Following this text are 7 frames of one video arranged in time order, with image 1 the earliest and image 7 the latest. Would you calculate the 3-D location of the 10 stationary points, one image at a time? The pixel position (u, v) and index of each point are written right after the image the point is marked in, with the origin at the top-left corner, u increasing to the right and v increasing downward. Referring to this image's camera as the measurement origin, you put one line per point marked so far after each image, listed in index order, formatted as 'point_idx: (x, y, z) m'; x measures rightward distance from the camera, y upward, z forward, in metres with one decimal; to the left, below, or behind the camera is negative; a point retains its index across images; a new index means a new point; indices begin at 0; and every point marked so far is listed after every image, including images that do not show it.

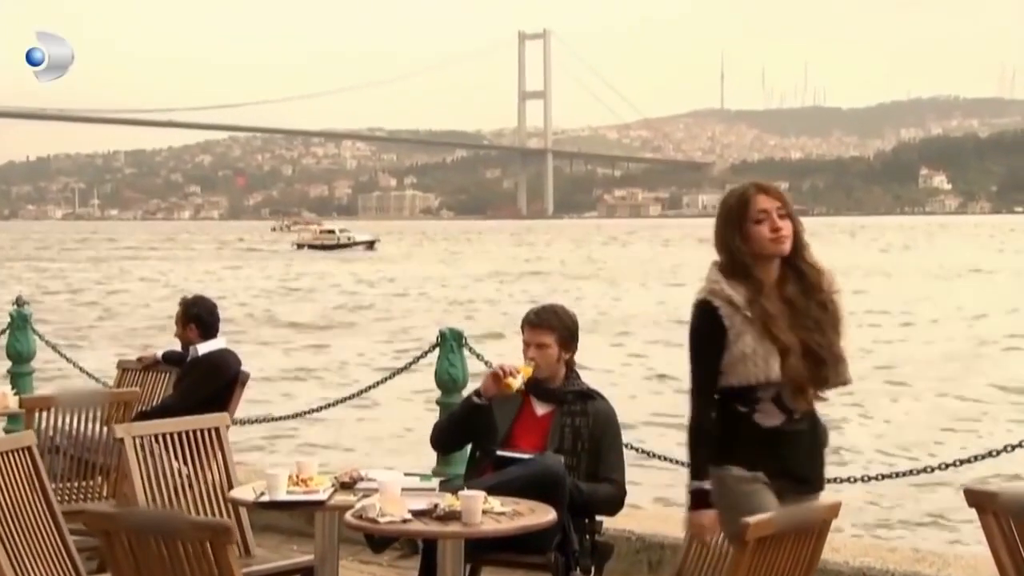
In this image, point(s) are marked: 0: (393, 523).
0: (-0.4, -0.7, +5.4) m
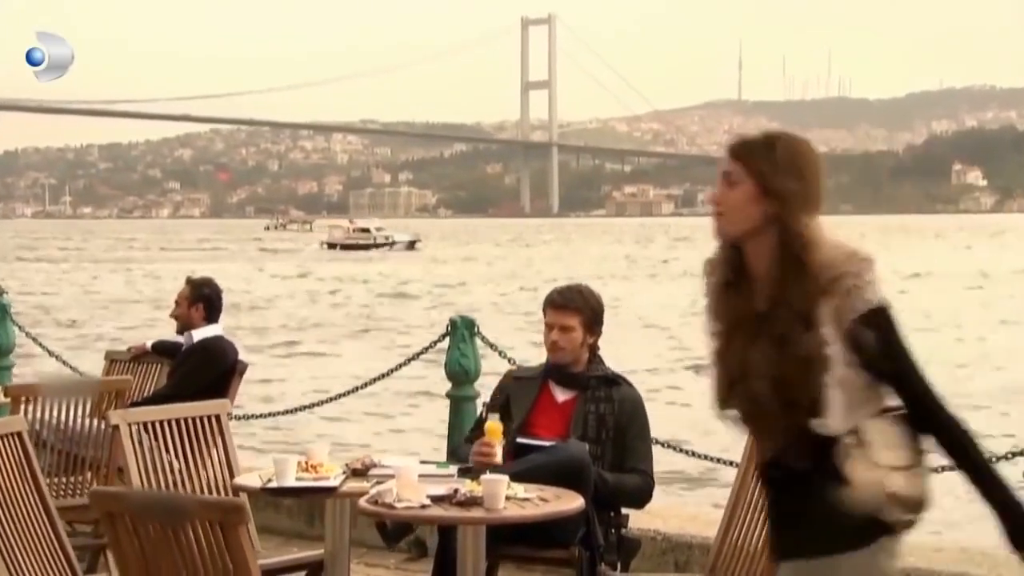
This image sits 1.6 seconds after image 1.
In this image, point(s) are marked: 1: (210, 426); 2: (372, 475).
0: (-0.3, -0.6, +4.9) m
1: (-0.9, -0.4, +5.5) m
2: (-0.4, -0.5, +5.2) m
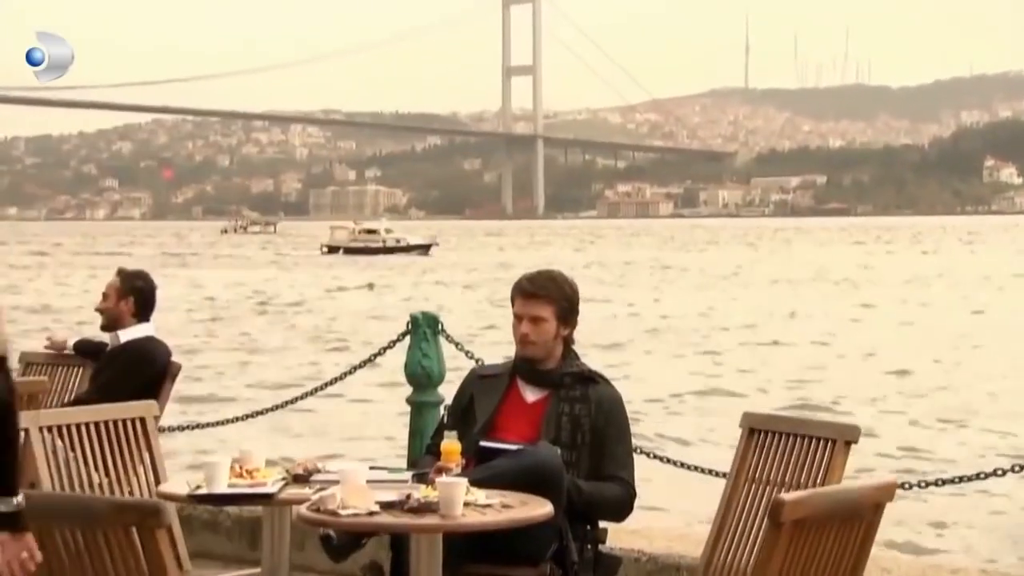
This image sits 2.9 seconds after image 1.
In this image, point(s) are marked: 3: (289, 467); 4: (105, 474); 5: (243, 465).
0: (-0.4, -0.5, +4.1) m
1: (-1.0, -0.4, +4.8) m
2: (-0.5, -0.5, +4.4) m
3: (-0.5, -0.4, +4.4) m
4: (-1.1, -0.5, +4.7) m
5: (-0.7, -0.4, +4.4) m
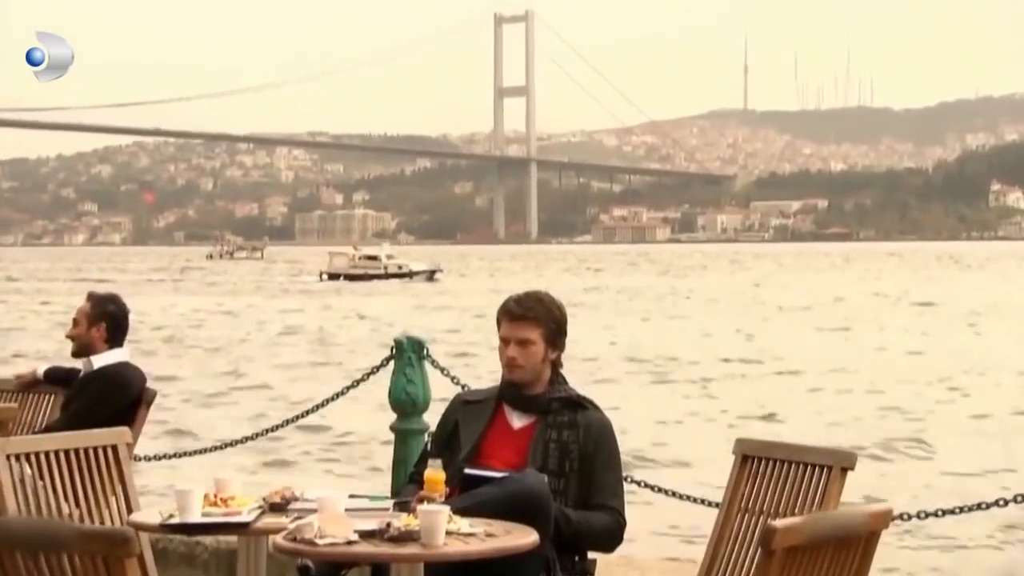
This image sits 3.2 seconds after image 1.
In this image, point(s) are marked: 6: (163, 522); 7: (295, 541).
0: (-0.4, -0.6, +3.9) m
1: (-1.0, -0.4, +4.6) m
2: (-0.5, -0.5, +4.2) m
3: (-0.6, -0.5, +4.2) m
4: (-1.1, -0.5, +4.5) m
5: (-0.7, -0.5, +4.3) m
6: (-0.8, -0.5, +4.1) m
7: (-0.5, -0.6, +4.0) m
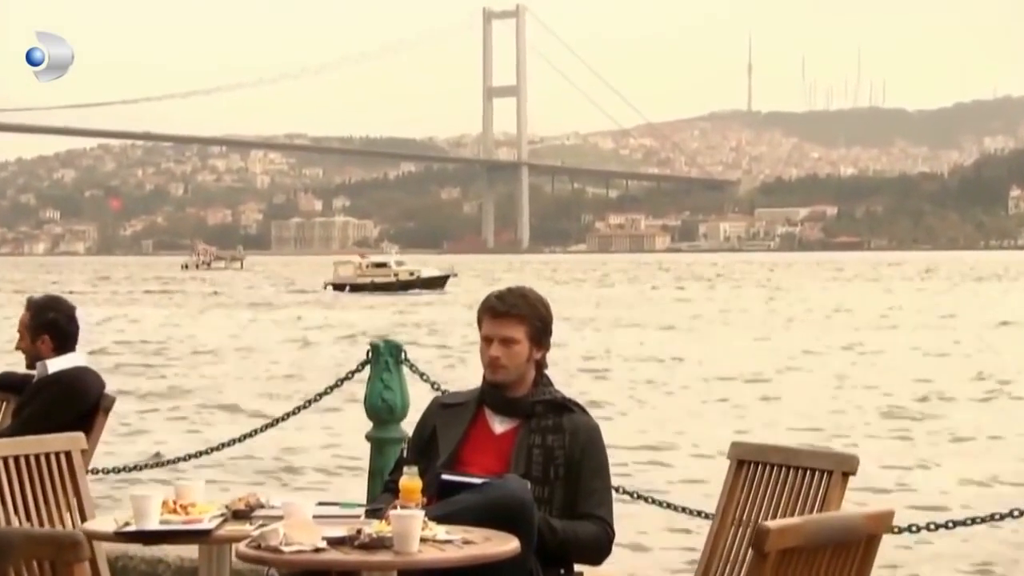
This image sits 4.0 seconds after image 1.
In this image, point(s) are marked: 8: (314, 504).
0: (-0.4, -0.5, +3.6) m
1: (-1.0, -0.4, +4.2) m
2: (-0.5, -0.5, +3.8) m
3: (-0.6, -0.5, +3.9) m
4: (-1.1, -0.5, +4.1) m
5: (-0.7, -0.5, +3.9) m
6: (-0.8, -0.5, +3.7) m
7: (-0.5, -0.5, +3.6) m
8: (-0.4, -0.5, +3.8) m
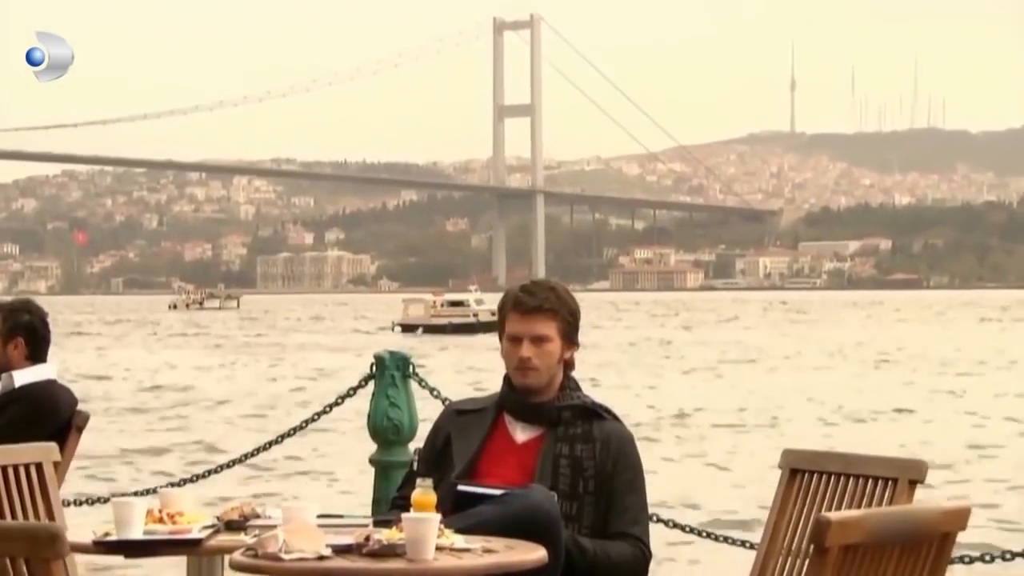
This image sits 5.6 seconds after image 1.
0: (-0.3, -0.4, +2.9) m
1: (-1.0, -0.4, +3.5) m
2: (-0.5, -0.4, +3.2) m
3: (-0.6, -0.4, +3.2) m
4: (-1.1, -0.5, +3.5) m
5: (-0.7, -0.4, +3.2) m
6: (-0.8, -0.4, +3.1) m
7: (-0.4, -0.4, +2.9) m
8: (-0.3, -0.4, +3.1) m
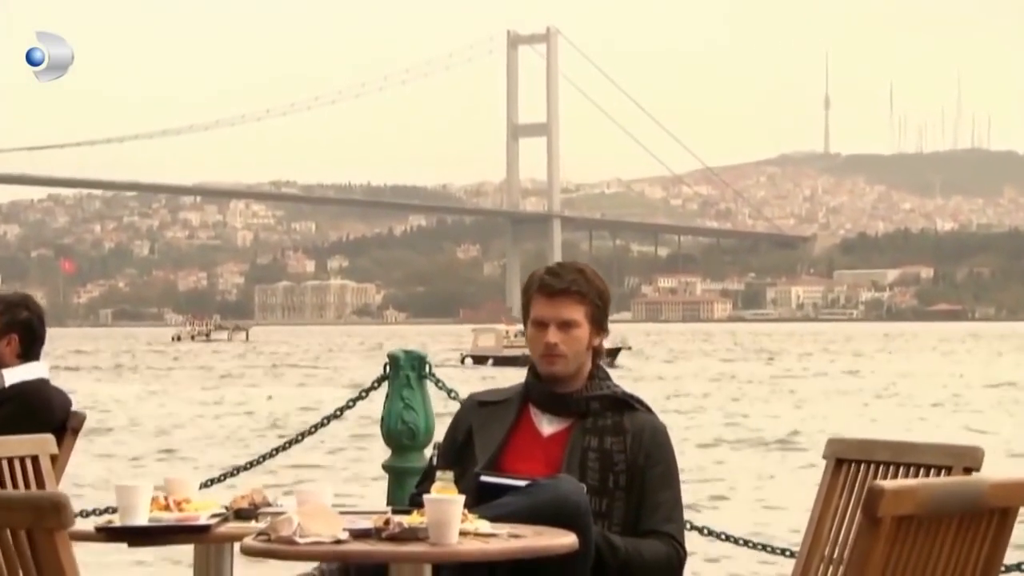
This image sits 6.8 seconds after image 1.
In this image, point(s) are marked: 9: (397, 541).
0: (-0.3, -0.4, +2.6) m
1: (-1.0, -0.4, +3.2) m
2: (-0.4, -0.4, +2.8) m
3: (-0.5, -0.4, +2.9) m
4: (-1.0, -0.5, +3.1) m
5: (-0.6, -0.3, +2.9) m
6: (-0.7, -0.4, +2.7) m
7: (-0.4, -0.4, +2.6) m
8: (-0.3, -0.3, +2.8) m
9: (-0.2, -0.4, +2.6) m
